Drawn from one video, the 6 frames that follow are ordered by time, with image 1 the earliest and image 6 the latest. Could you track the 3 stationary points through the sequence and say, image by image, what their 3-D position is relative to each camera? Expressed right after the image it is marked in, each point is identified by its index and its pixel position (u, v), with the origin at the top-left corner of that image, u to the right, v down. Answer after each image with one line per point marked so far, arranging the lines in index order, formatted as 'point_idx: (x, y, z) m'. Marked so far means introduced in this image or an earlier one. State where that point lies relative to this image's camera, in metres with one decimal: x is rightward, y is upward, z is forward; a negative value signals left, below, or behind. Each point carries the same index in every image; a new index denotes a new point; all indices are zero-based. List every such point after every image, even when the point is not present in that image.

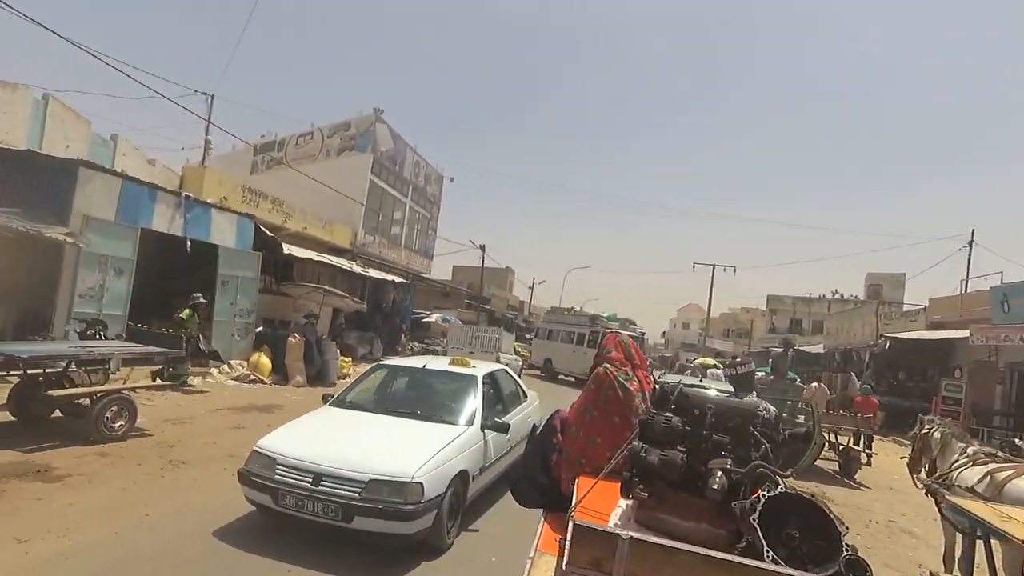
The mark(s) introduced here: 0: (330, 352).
0: (-4.2, -1.5, +14.8) m
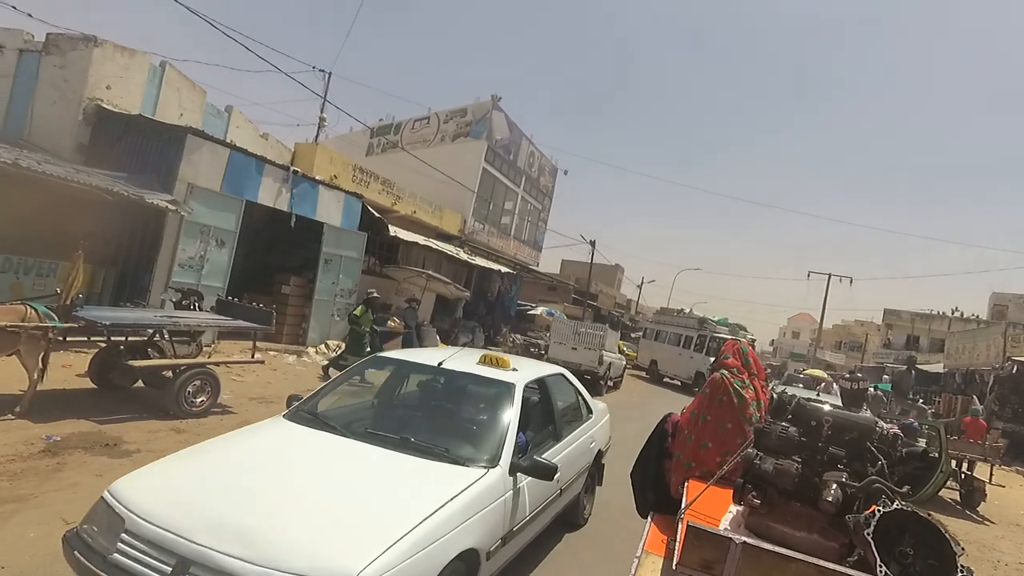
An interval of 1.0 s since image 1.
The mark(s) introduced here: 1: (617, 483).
0: (-1.8, -1.1, +14.3) m
1: (+1.4, -2.6, +8.4) m
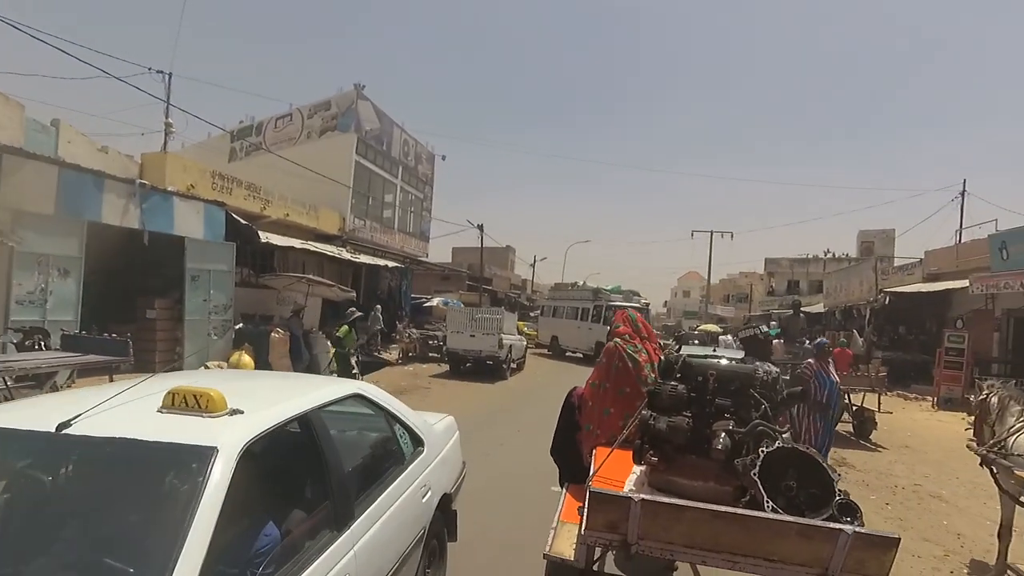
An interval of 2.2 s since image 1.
0: (-4.1, -1.2, +13.7) m
1: (+0.2, -2.3, +8.5) m
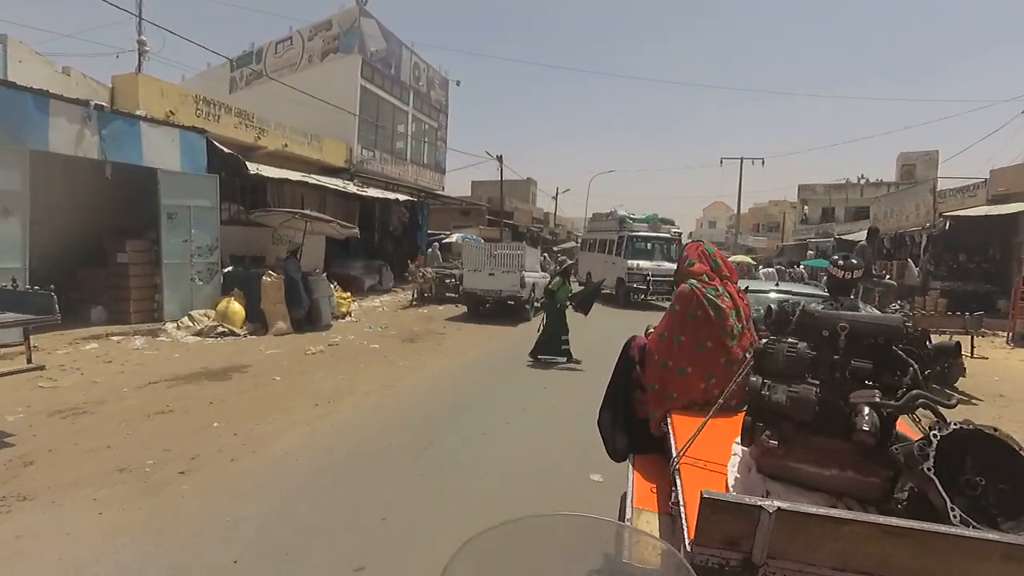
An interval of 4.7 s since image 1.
0: (-3.7, 0.0, +12.3) m
1: (+0.5, -1.6, +7.1) m
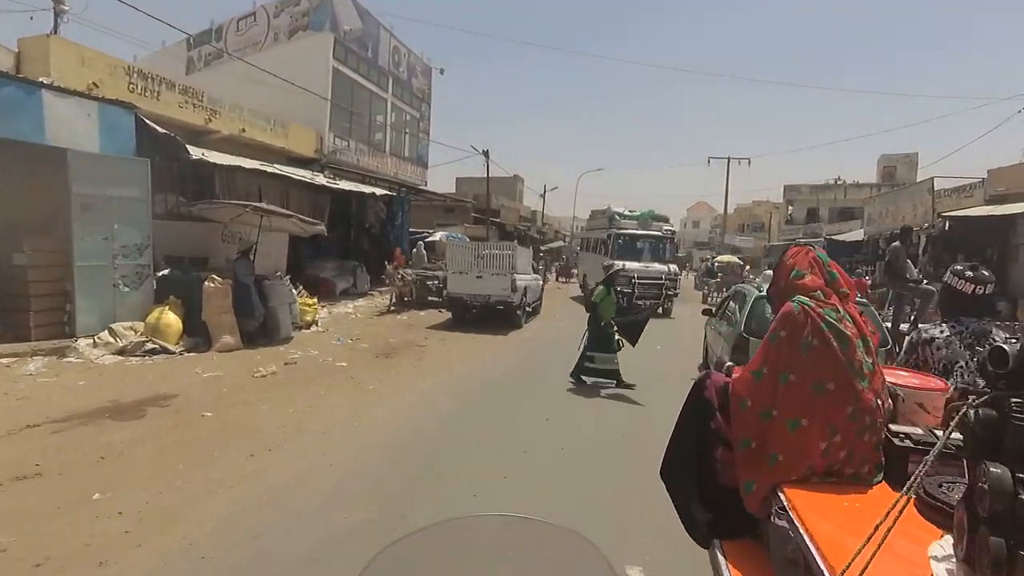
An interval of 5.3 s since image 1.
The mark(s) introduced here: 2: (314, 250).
0: (-3.8, -0.1, +10.4) m
1: (+0.5, -1.7, +5.3) m
2: (-5.2, +1.0, +16.9) m
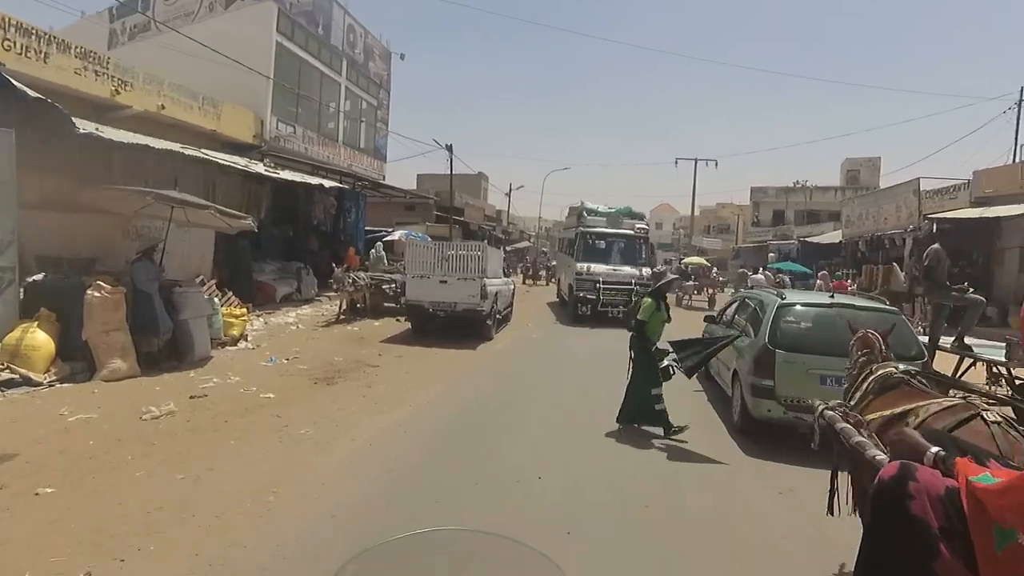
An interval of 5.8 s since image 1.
0: (-4.2, -0.2, +8.3) m
1: (+0.4, -1.8, +3.5) m
2: (-5.9, +0.9, +14.7) m
